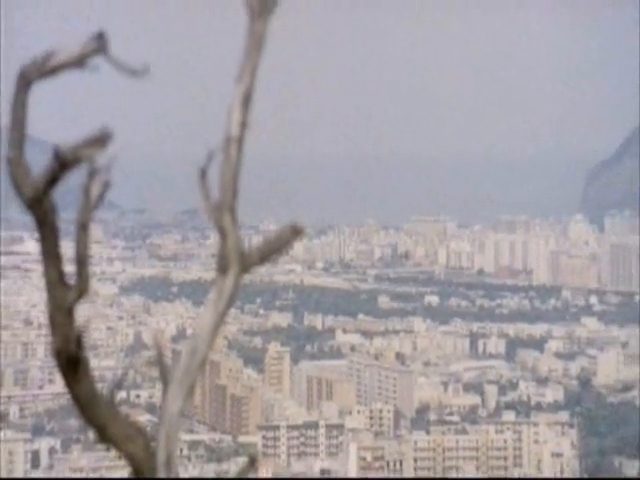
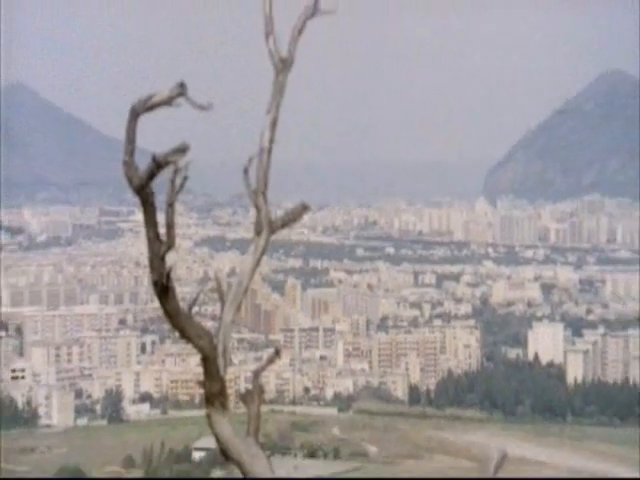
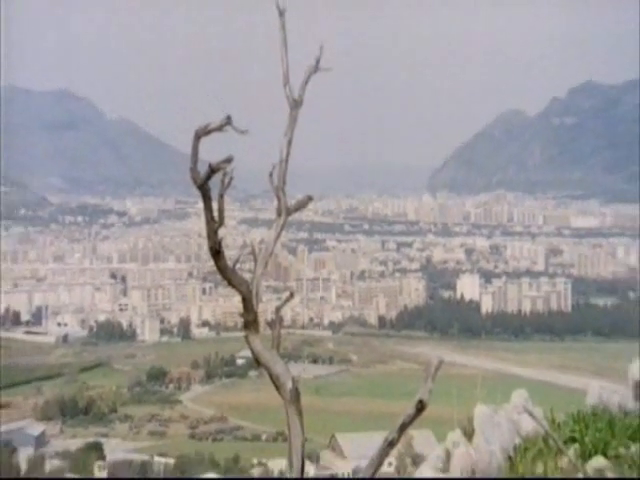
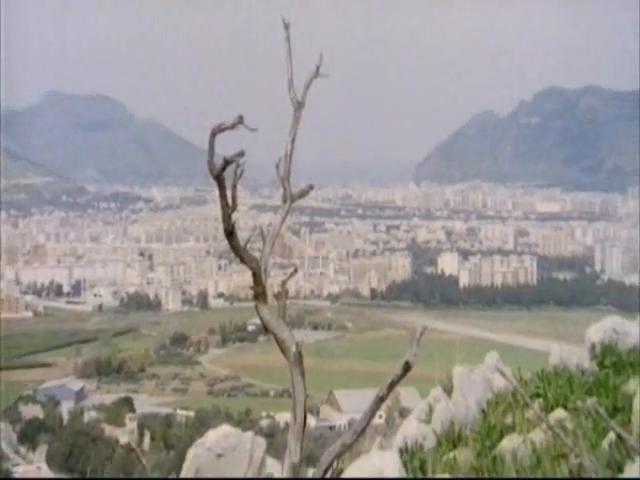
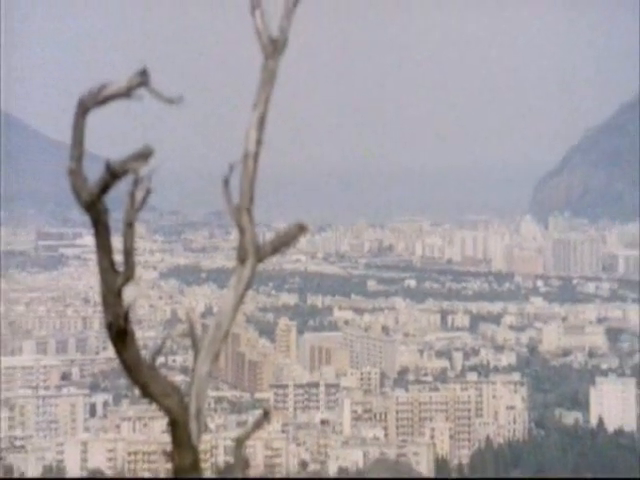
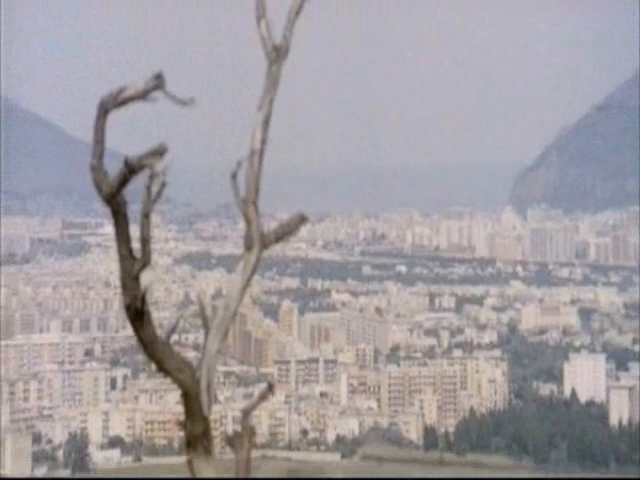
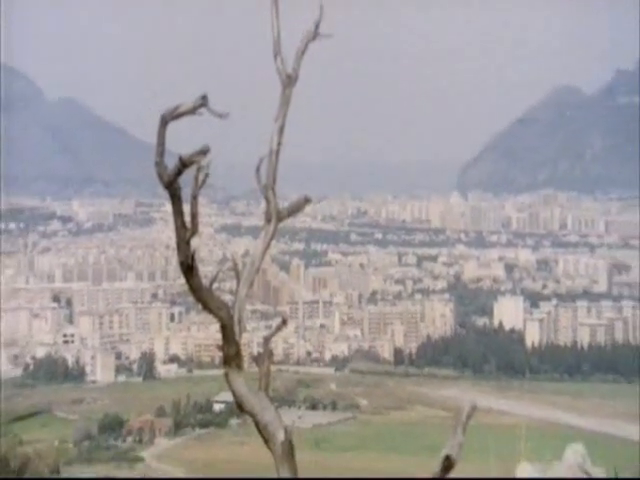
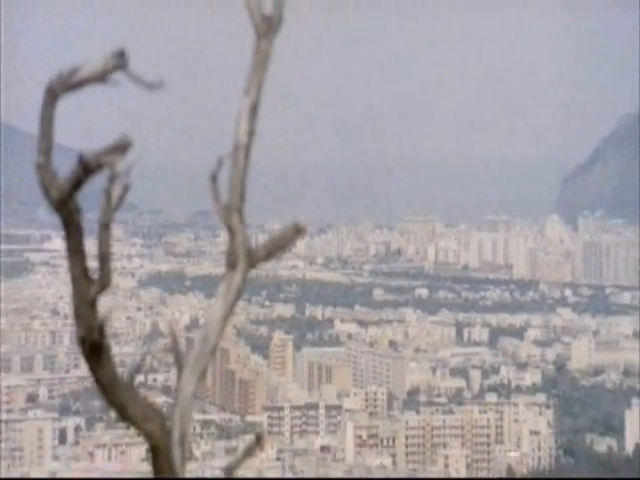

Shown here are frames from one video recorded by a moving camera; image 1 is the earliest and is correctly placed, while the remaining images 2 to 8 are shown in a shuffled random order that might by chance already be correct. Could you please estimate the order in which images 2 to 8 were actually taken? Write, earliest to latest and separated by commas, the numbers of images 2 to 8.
8, 5, 6, 2, 7, 3, 4
